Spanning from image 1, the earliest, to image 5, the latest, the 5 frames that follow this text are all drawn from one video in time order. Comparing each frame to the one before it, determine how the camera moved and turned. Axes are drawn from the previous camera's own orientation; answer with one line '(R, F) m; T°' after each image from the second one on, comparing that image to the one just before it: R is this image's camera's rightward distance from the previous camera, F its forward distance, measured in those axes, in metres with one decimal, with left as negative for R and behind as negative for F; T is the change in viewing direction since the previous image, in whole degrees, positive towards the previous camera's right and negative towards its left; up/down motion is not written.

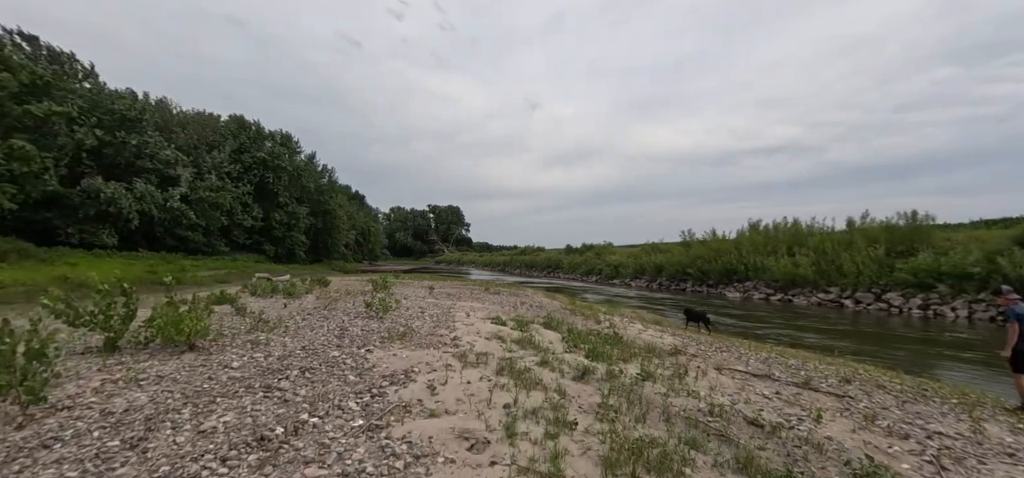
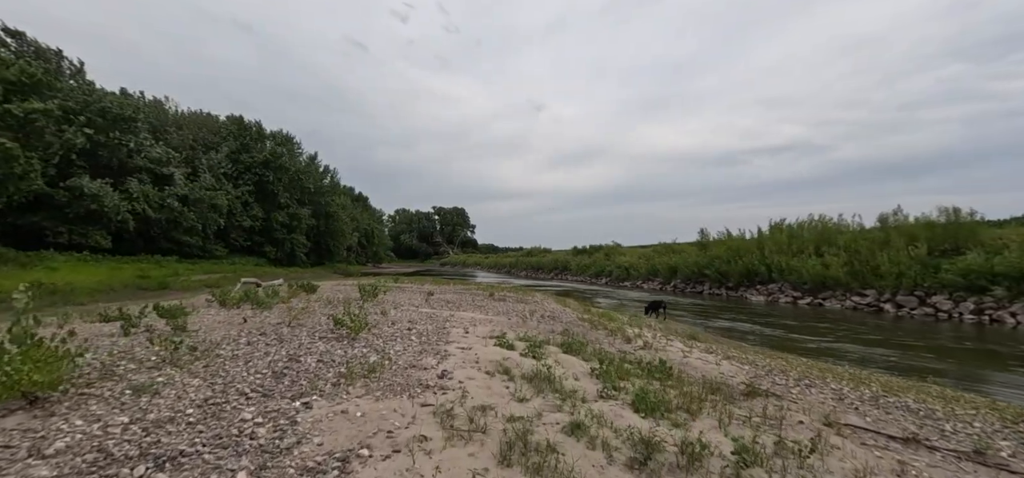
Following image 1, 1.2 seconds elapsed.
(-0.1, +2.8) m; -1°
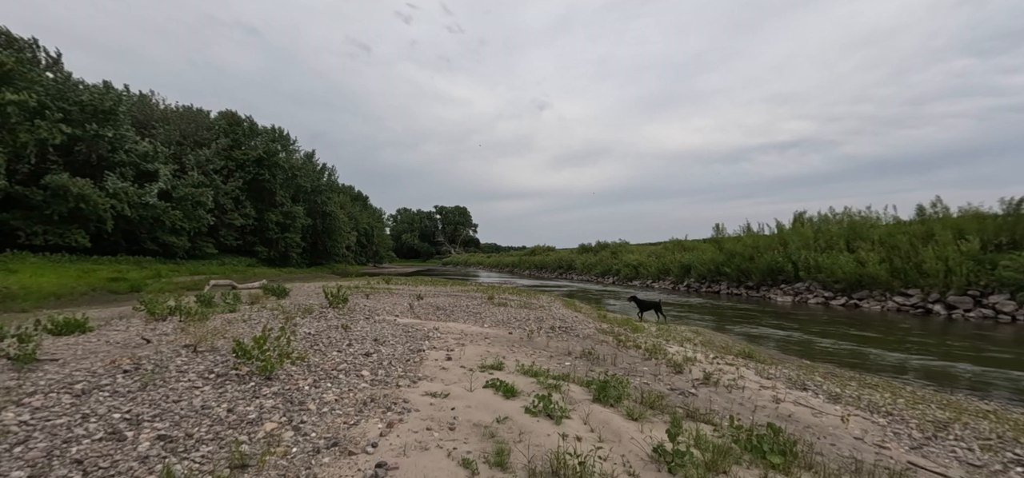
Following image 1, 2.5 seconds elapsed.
(+0.1, +3.4) m; 0°
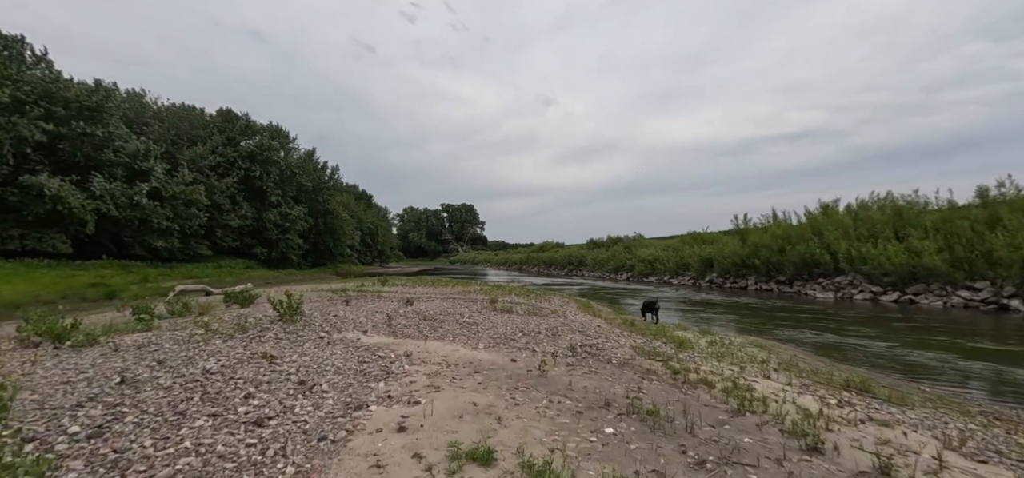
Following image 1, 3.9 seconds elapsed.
(+0.1, +3.6) m; -1°
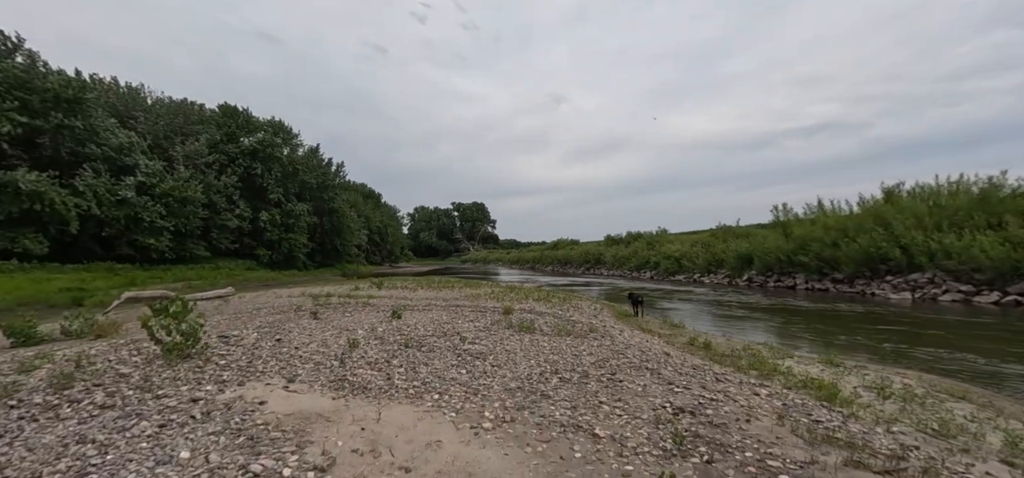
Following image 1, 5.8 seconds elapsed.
(-0.3, +4.6) m; -2°
